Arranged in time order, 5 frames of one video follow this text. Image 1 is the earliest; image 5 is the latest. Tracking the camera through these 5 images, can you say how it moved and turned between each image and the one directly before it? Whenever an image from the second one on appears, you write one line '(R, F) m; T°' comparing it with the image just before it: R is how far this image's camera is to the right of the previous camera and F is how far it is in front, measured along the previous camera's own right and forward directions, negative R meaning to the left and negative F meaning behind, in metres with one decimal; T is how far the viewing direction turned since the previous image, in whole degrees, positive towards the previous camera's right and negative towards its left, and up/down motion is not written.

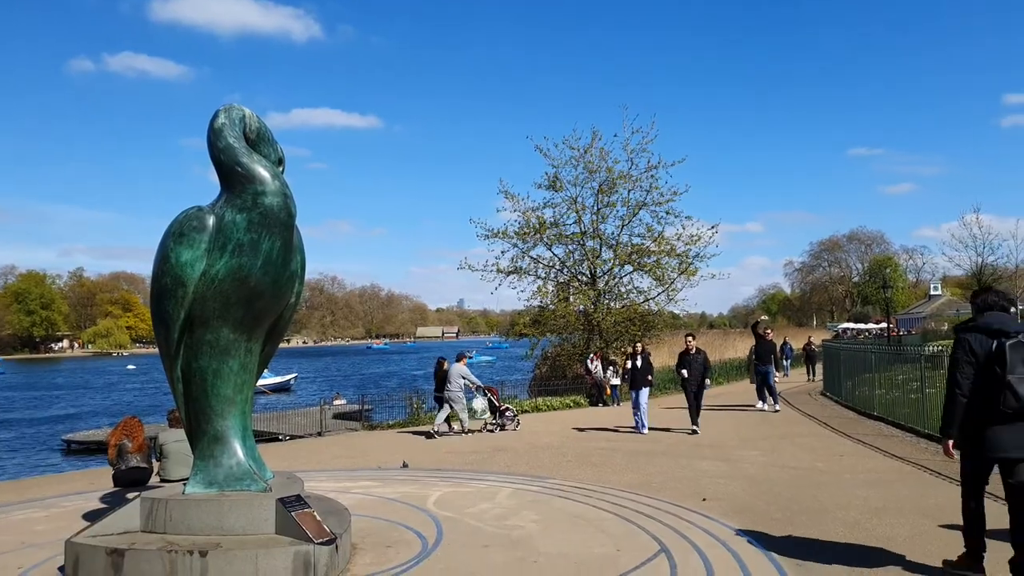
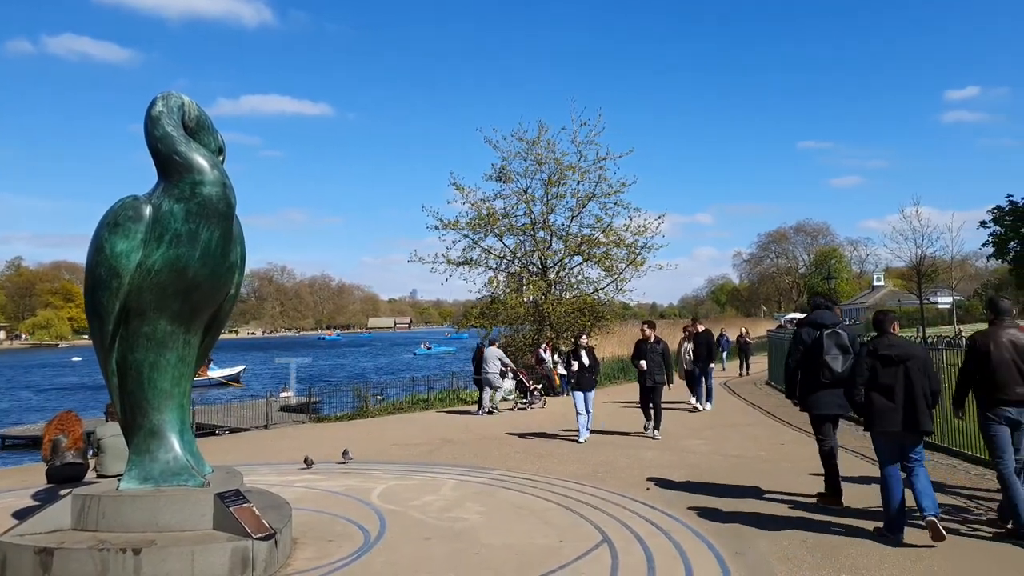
(+0.1, 0.0) m; +3°
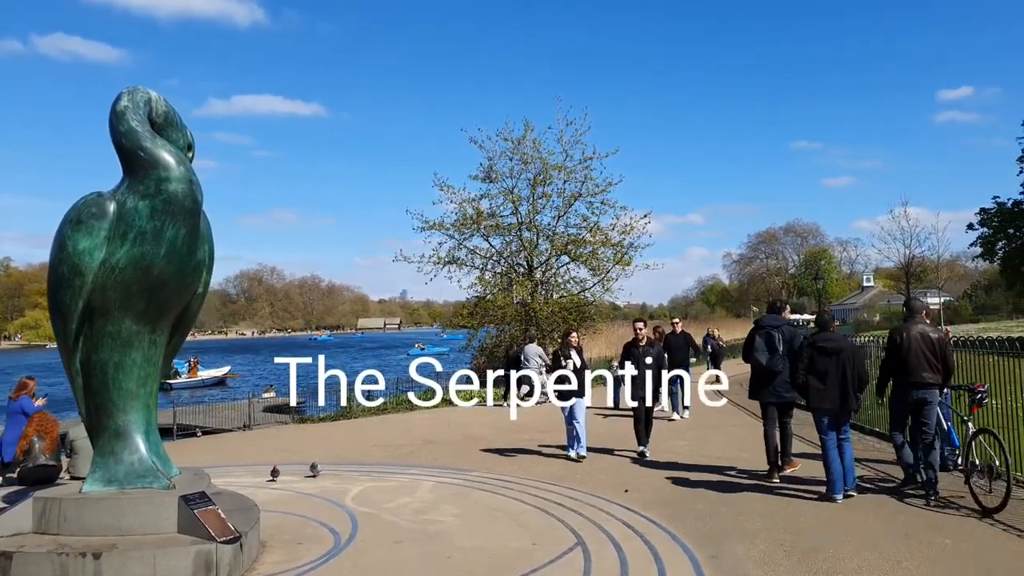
(+0.1, +0.1) m; +1°
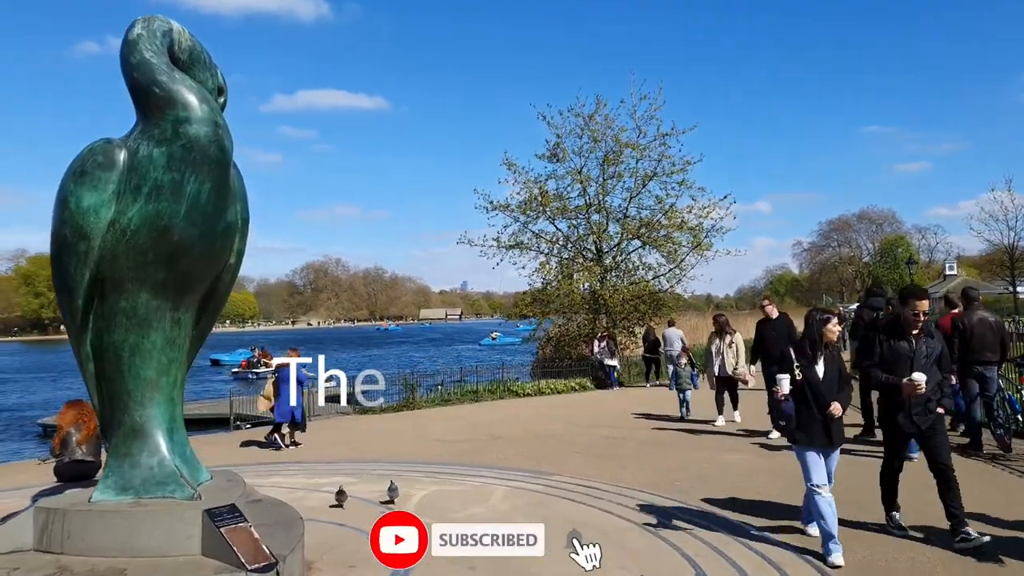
(-0.2, +1.3) m; -4°
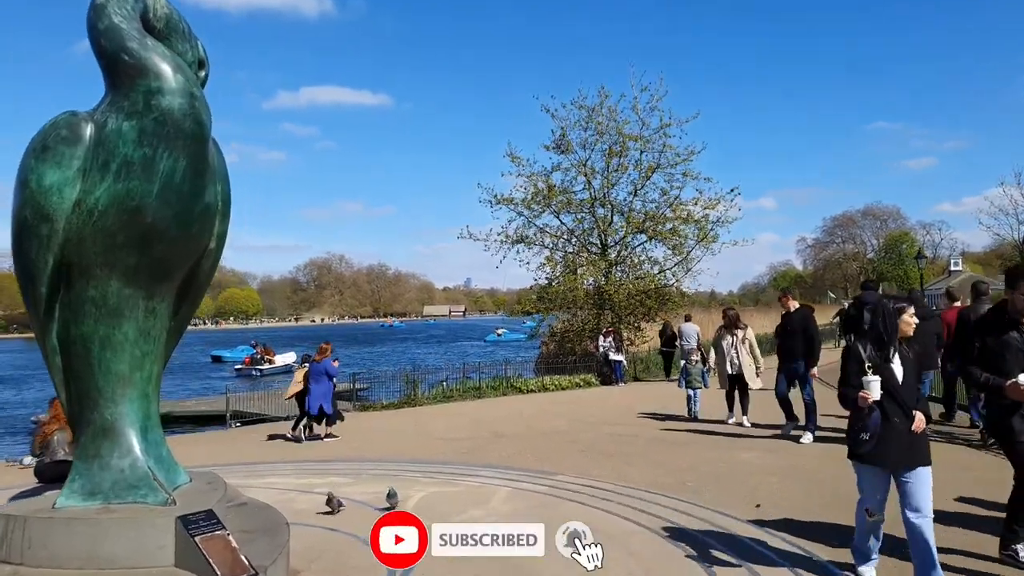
(0.0, +0.5) m; 0°
